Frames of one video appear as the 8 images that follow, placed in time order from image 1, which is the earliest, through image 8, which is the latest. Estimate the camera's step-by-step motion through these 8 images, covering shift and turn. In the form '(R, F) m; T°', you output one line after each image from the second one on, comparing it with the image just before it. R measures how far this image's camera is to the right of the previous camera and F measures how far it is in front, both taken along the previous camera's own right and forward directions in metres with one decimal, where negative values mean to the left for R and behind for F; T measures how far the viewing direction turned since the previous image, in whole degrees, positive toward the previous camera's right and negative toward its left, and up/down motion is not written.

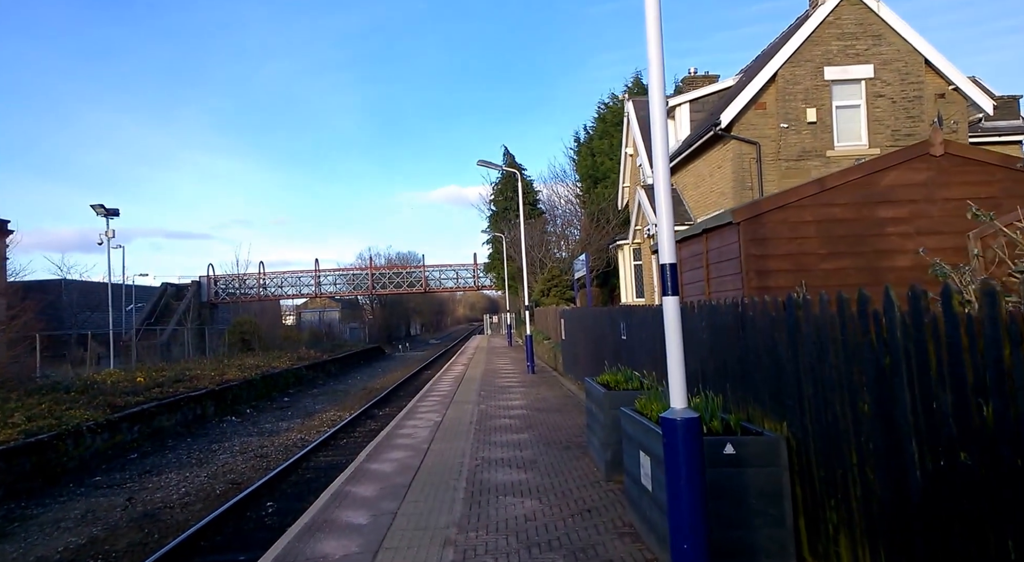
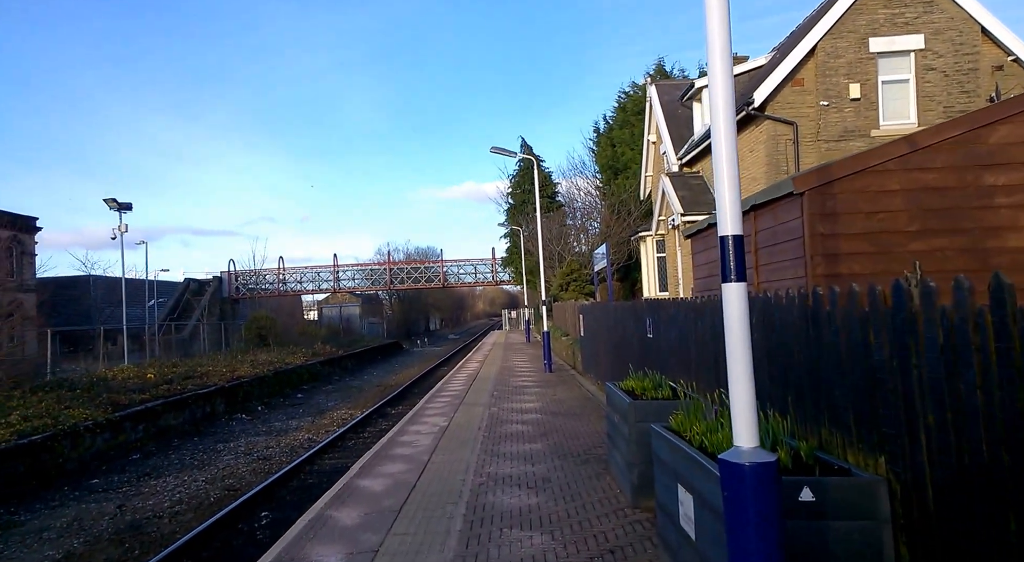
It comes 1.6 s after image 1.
(+0.1, +1.0) m; -2°
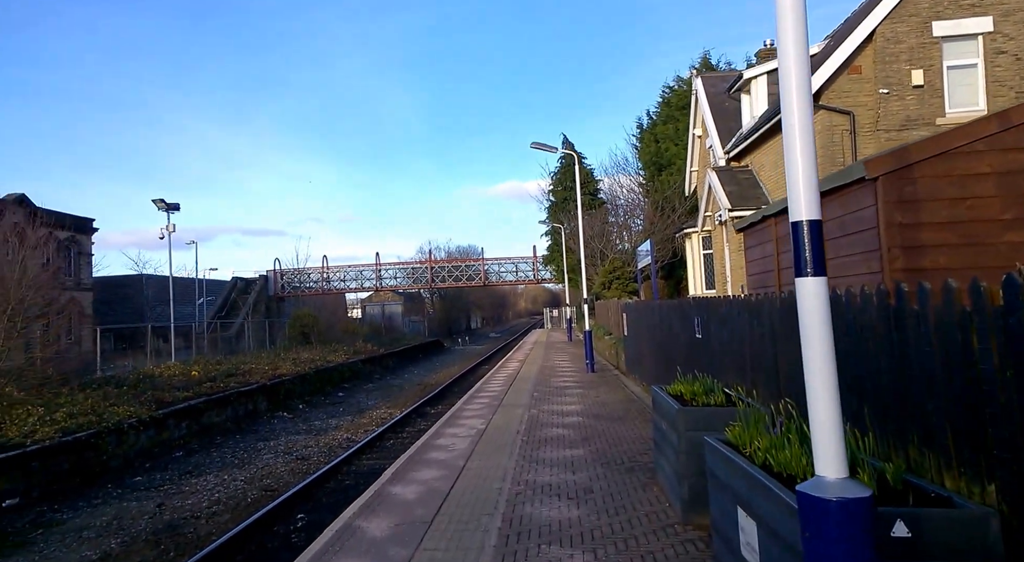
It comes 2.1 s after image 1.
(0.0, +0.3) m; -4°
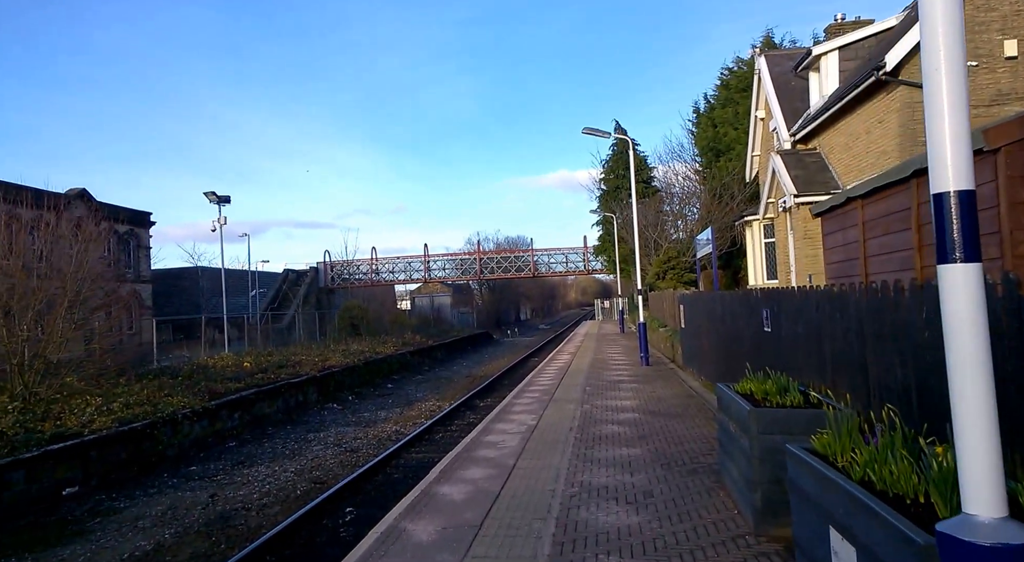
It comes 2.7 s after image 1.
(0.0, +0.4) m; -5°
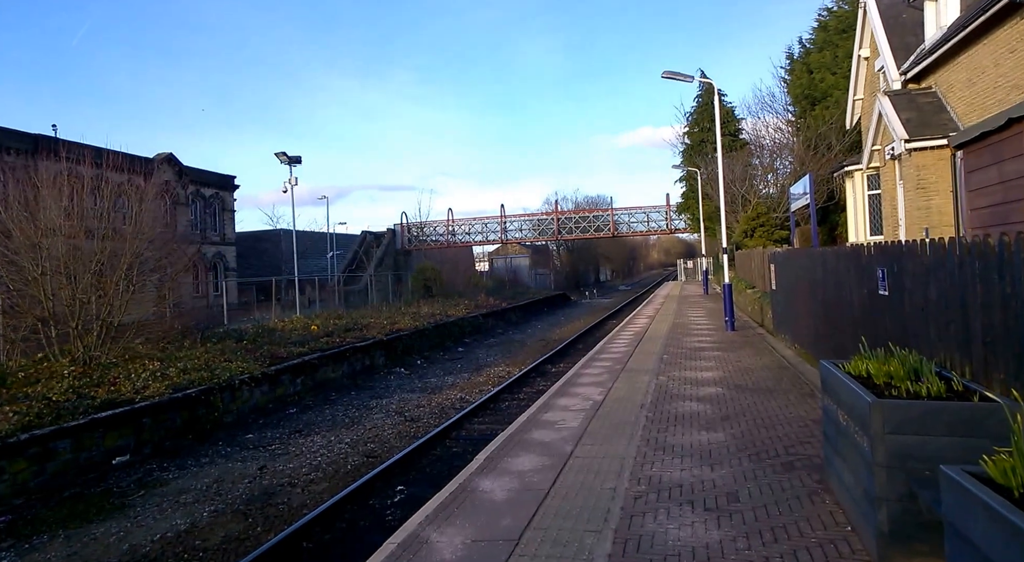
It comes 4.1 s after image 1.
(+0.2, +1.0) m; -7°
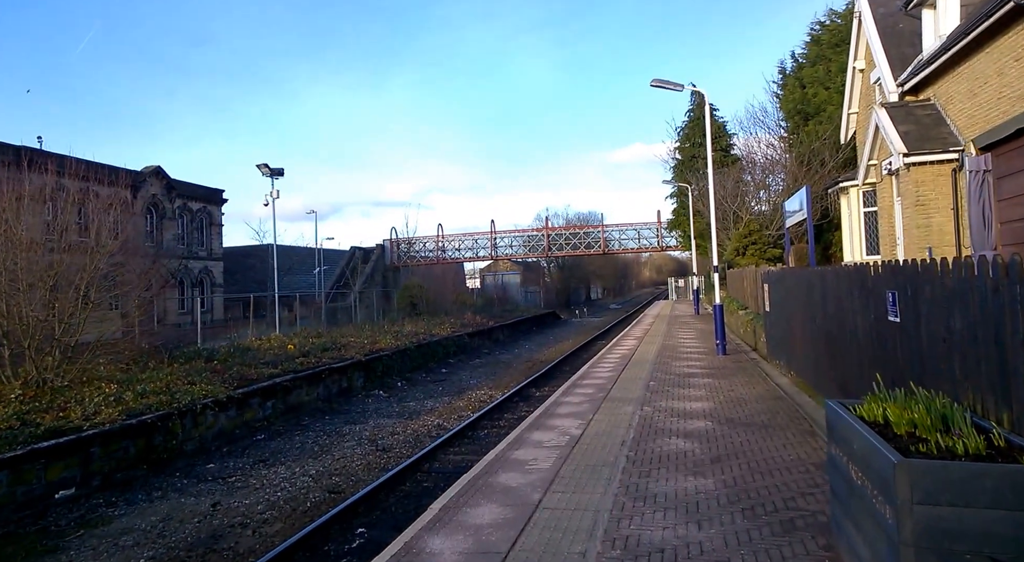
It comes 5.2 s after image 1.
(+0.2, +0.6) m; +1°
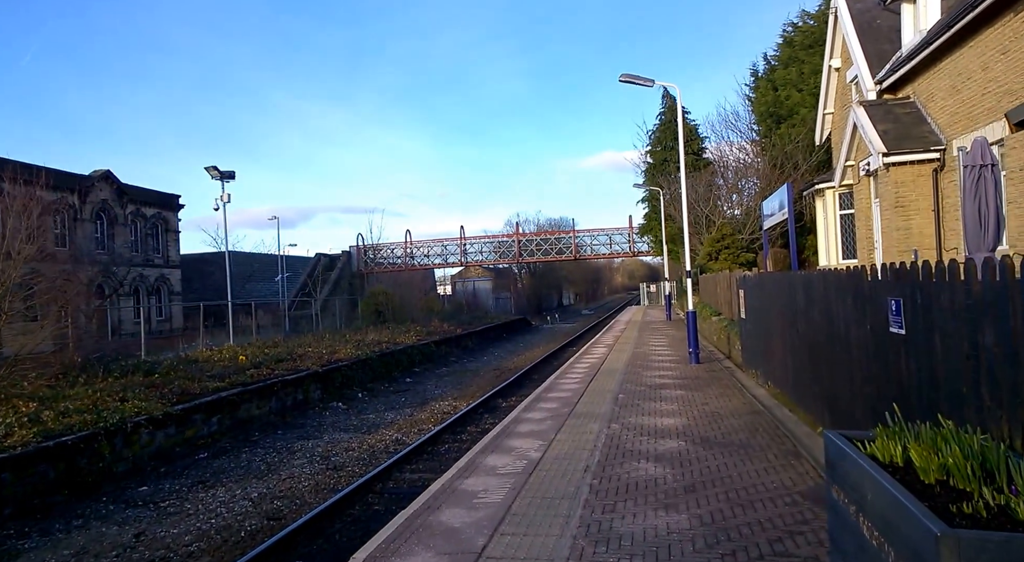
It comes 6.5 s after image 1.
(+0.2, +0.7) m; +2°
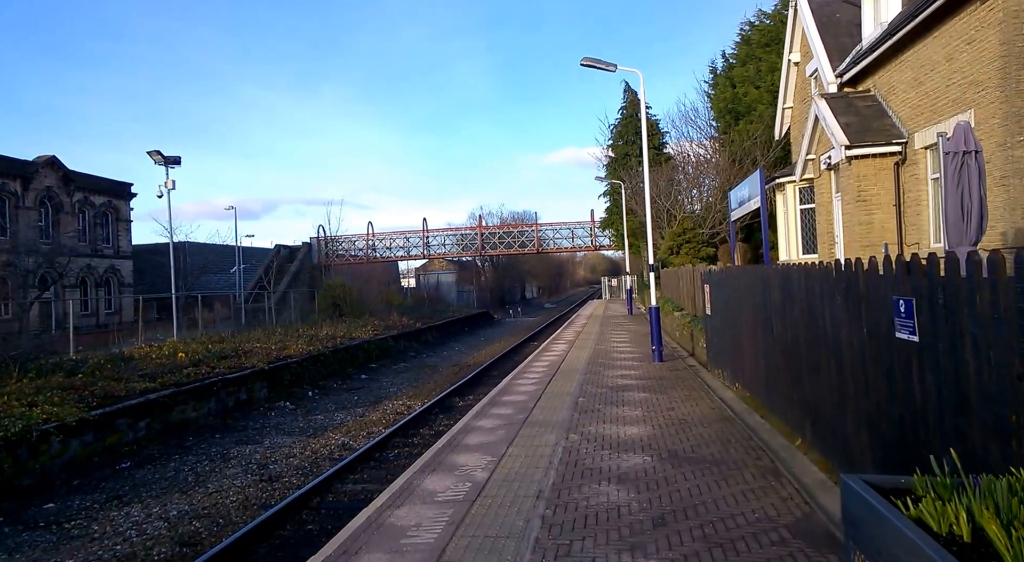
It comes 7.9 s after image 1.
(+0.2, +0.8) m; +3°
